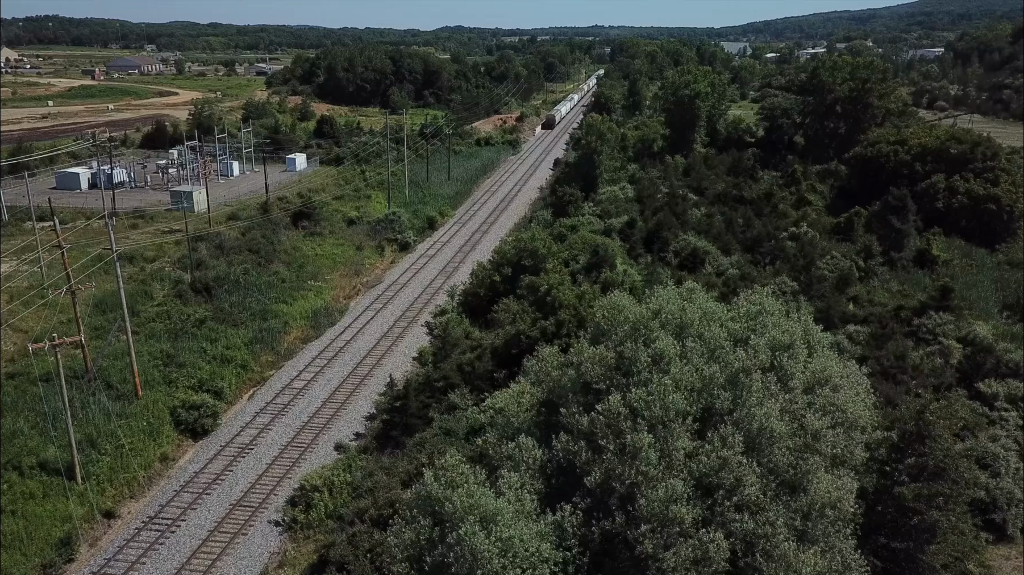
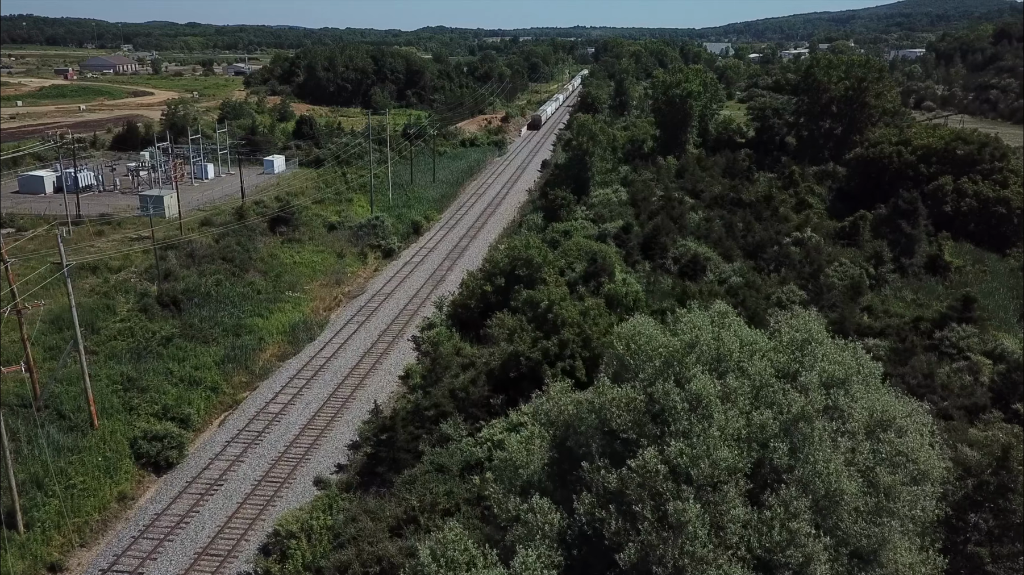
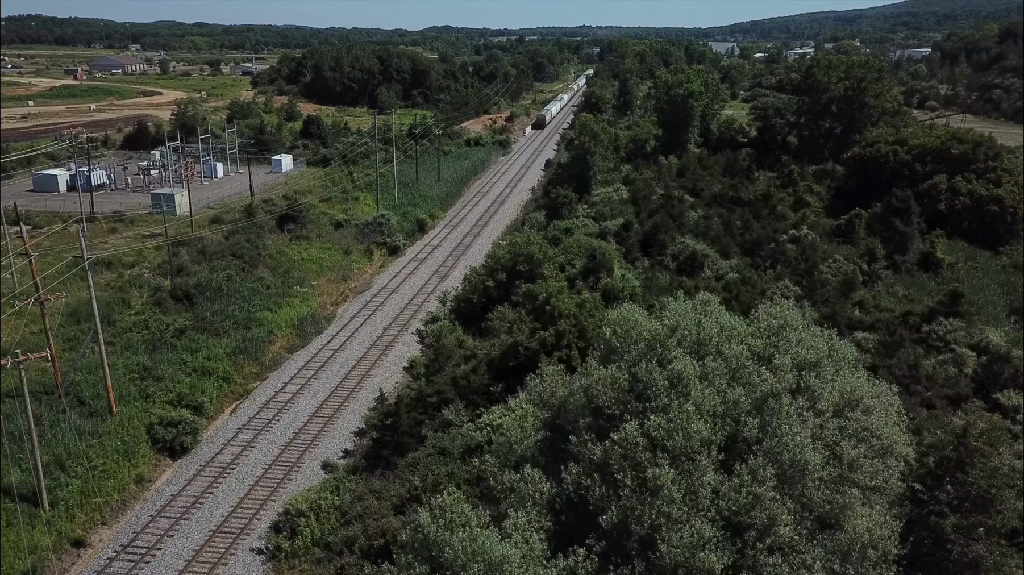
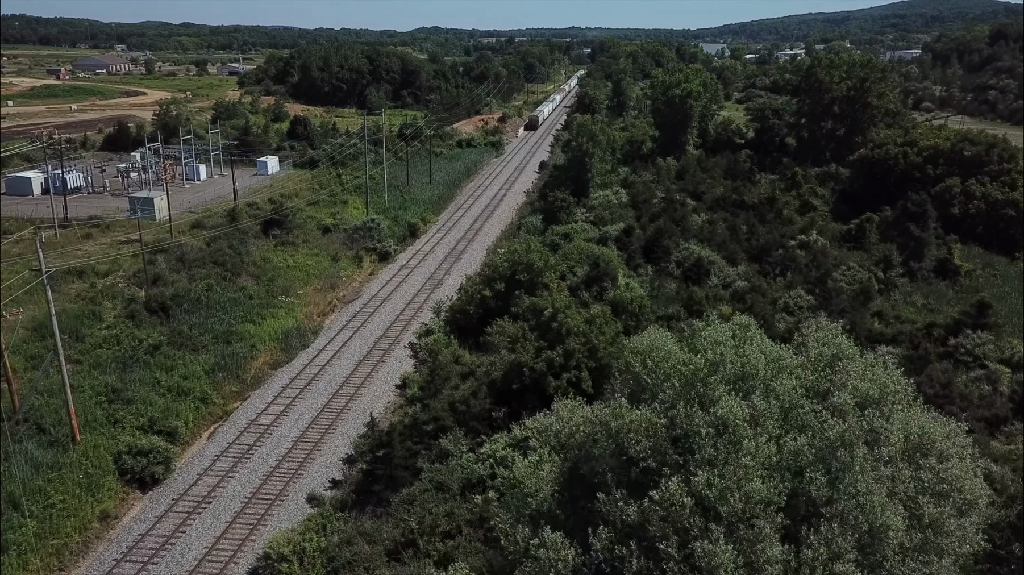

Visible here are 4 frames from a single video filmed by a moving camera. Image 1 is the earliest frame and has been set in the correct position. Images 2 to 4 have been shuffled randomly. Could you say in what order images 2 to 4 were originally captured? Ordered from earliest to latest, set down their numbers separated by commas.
3, 2, 4
